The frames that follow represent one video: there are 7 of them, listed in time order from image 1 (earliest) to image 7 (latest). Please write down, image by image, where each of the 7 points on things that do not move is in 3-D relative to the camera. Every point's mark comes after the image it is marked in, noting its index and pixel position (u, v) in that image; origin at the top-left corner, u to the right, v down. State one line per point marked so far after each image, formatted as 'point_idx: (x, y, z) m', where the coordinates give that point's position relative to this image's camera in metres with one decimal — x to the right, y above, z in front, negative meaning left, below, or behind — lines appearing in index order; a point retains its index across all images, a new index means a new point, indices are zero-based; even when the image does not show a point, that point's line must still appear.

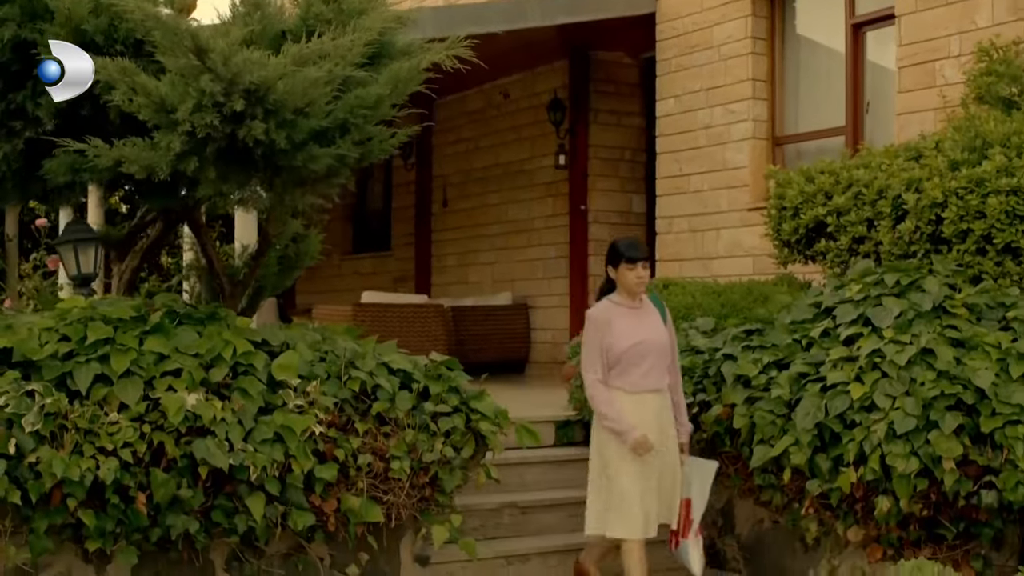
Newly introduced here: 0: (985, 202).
0: (+2.1, +0.4, +6.5) m
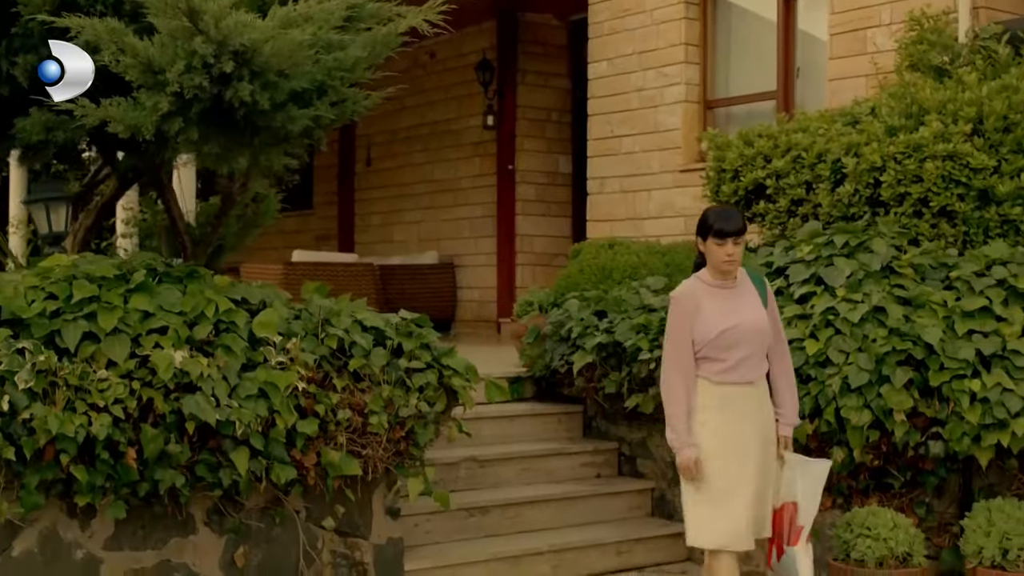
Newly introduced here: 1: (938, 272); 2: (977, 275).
0: (+1.9, +0.5, +6.8) m
1: (+1.6, +0.1, +5.8) m
2: (+1.7, 0.0, +5.7) m
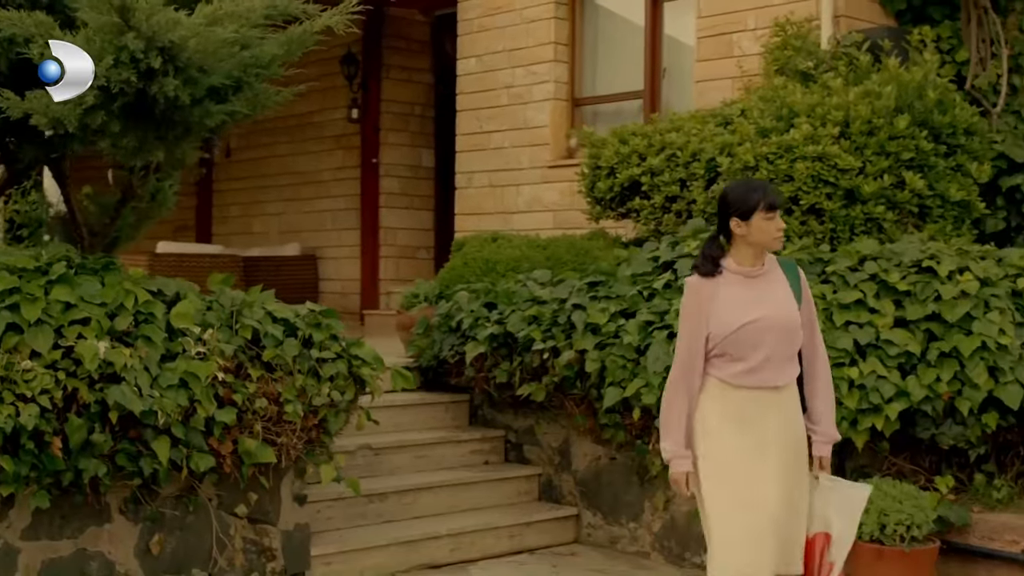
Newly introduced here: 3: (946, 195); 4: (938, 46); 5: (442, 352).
0: (+1.3, +0.6, +7.2) m
1: (+1.2, +0.1, +6.2) m
2: (+1.4, +0.1, +6.0) m
3: (+2.1, +0.4, +7.3) m
4: (+2.4, +1.3, +8.3) m
5: (-0.3, -0.3, +7.0) m
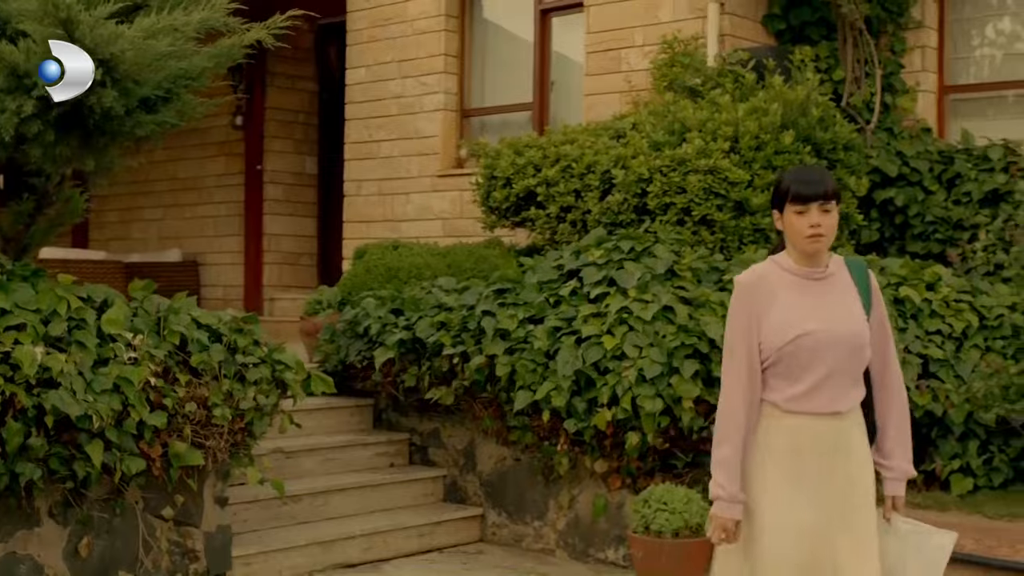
0: (+0.9, +0.5, +7.5) m
1: (+0.9, +0.1, +6.5) m
2: (+1.0, 0.0, +6.4) m
3: (+1.6, +0.4, +7.7) m
4: (+1.8, +1.3, +8.8) m
5: (-0.8, -0.3, +7.2) m
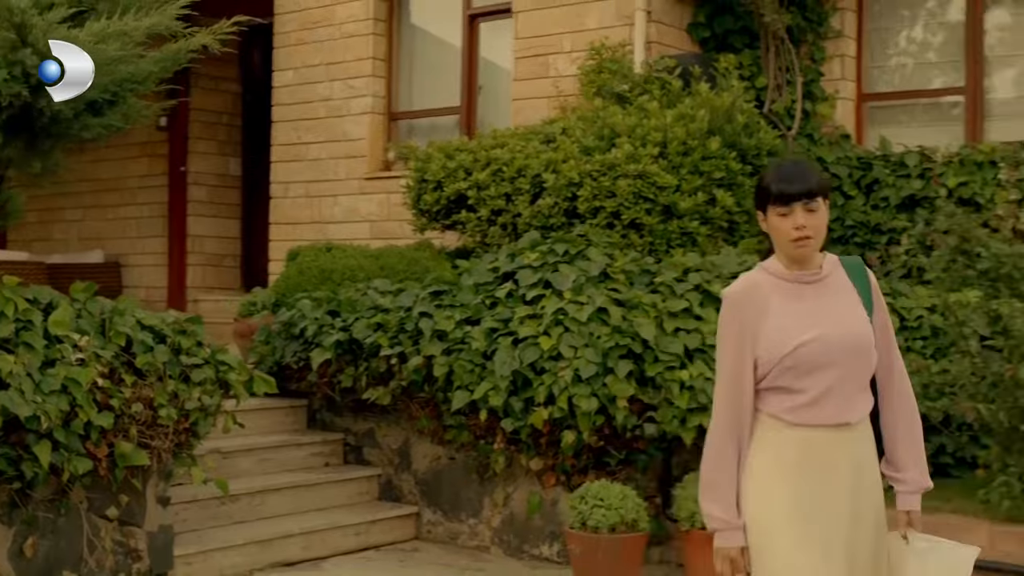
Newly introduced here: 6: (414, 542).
0: (+0.5, +0.5, +7.7) m
1: (+0.6, 0.0, +6.7) m
2: (+0.7, 0.0, +6.6) m
3: (+1.3, +0.4, +7.9) m
4: (+1.4, +1.3, +9.0) m
5: (-1.1, -0.3, +7.2) m
6: (-0.5, -1.2, +7.0) m
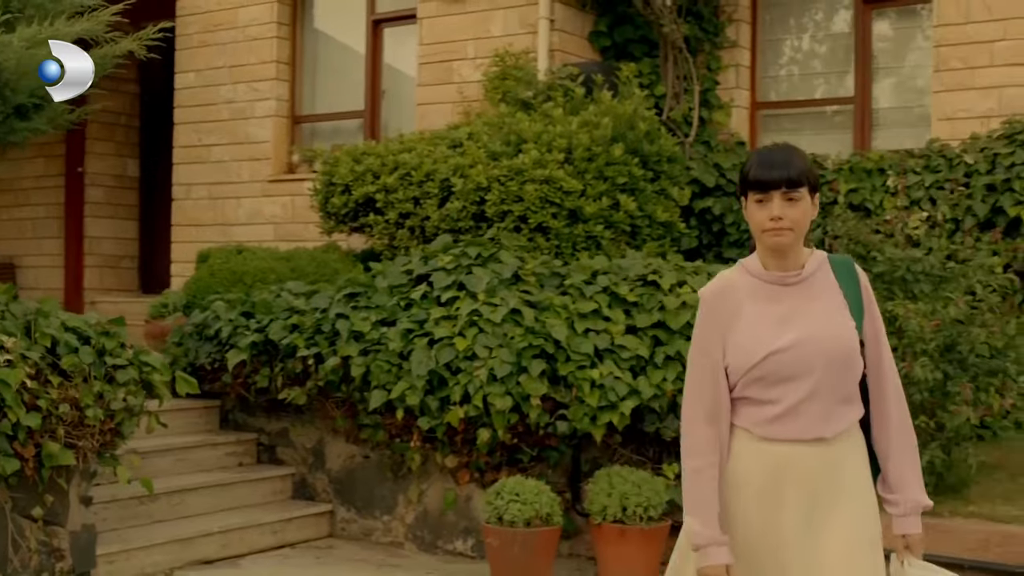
0: (+0.1, +0.5, +7.9) m
1: (+0.2, 0.0, +6.9) m
2: (+0.3, 0.0, +6.8) m
3: (+0.8, +0.4, +8.2) m
4: (+0.8, +1.3, +9.3) m
5: (-1.5, -0.3, +7.3) m
6: (-0.9, -1.2, +7.1) m
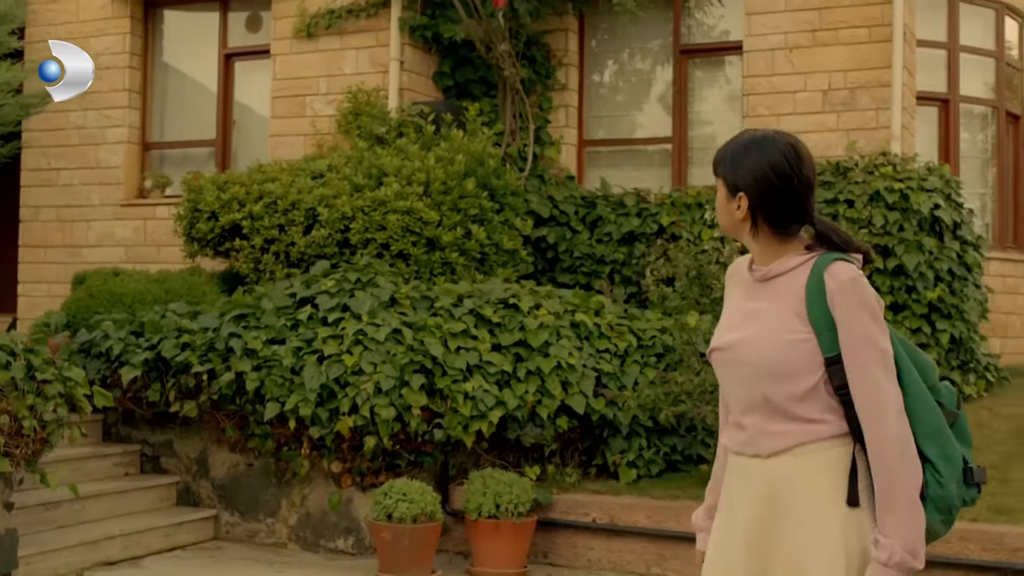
0: (-0.7, +0.4, +8.6) m
1: (-0.4, -0.1, +7.6) m
2: (-0.3, -0.1, +7.5) m
3: (-0.1, +0.3, +9.0) m
4: (-0.2, +1.1, +10.1) m
5: (-2.2, -0.5, +7.8) m
6: (-1.5, -1.3, +7.7) m
